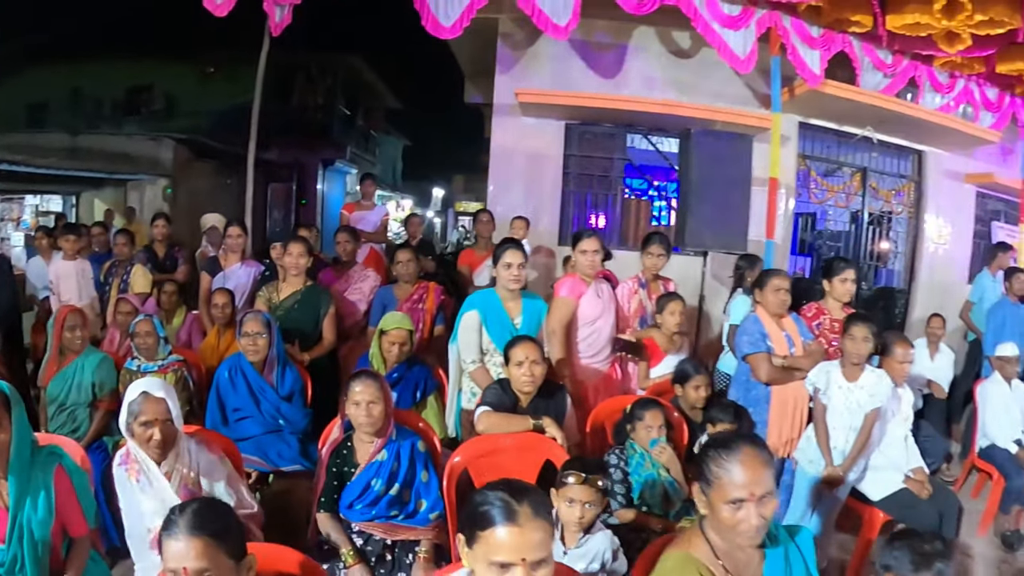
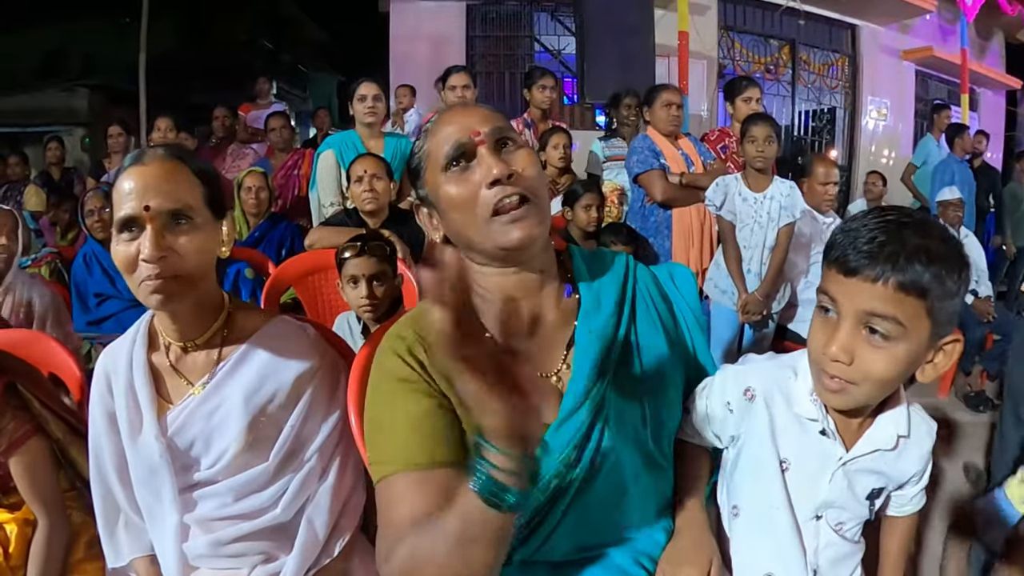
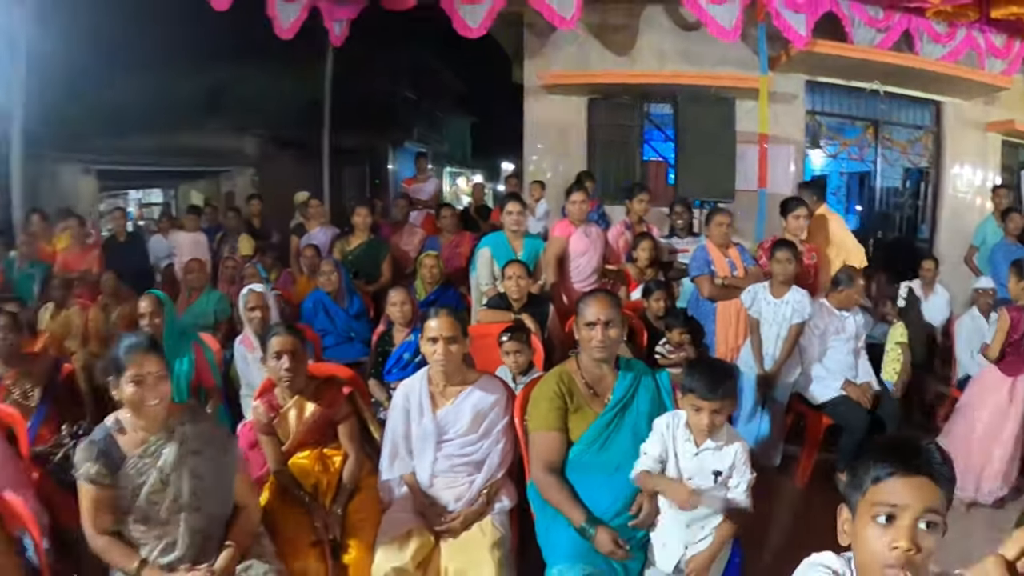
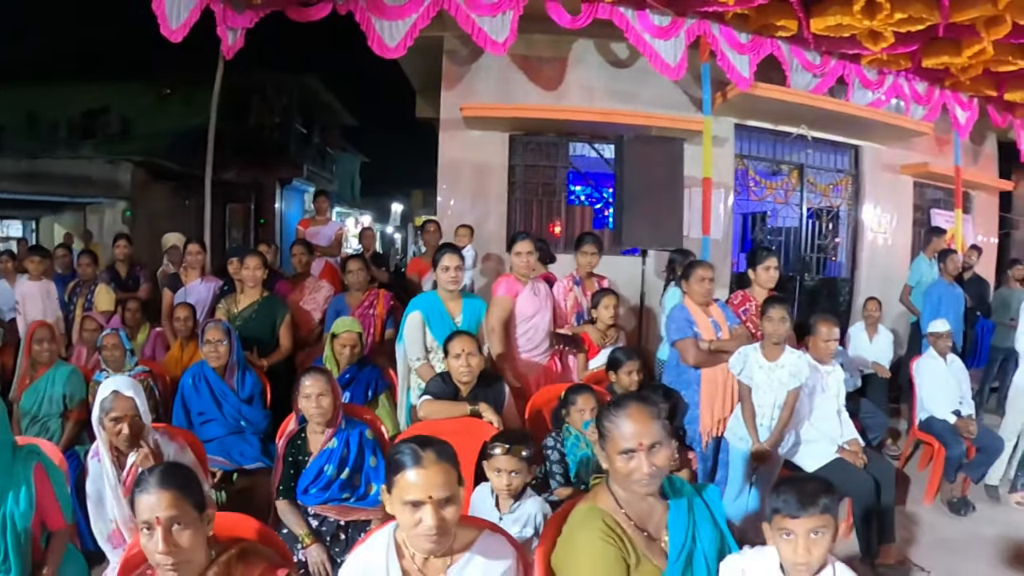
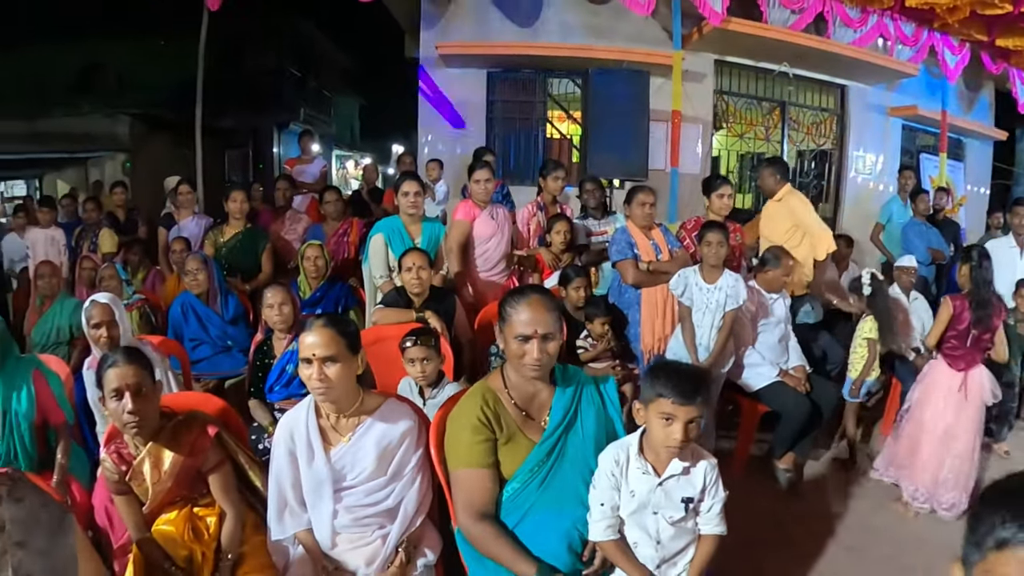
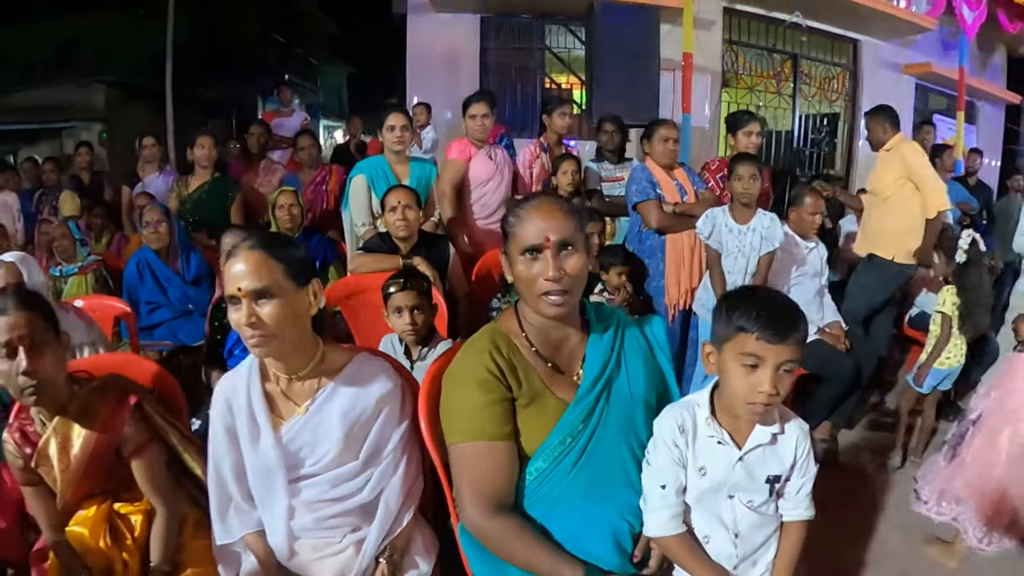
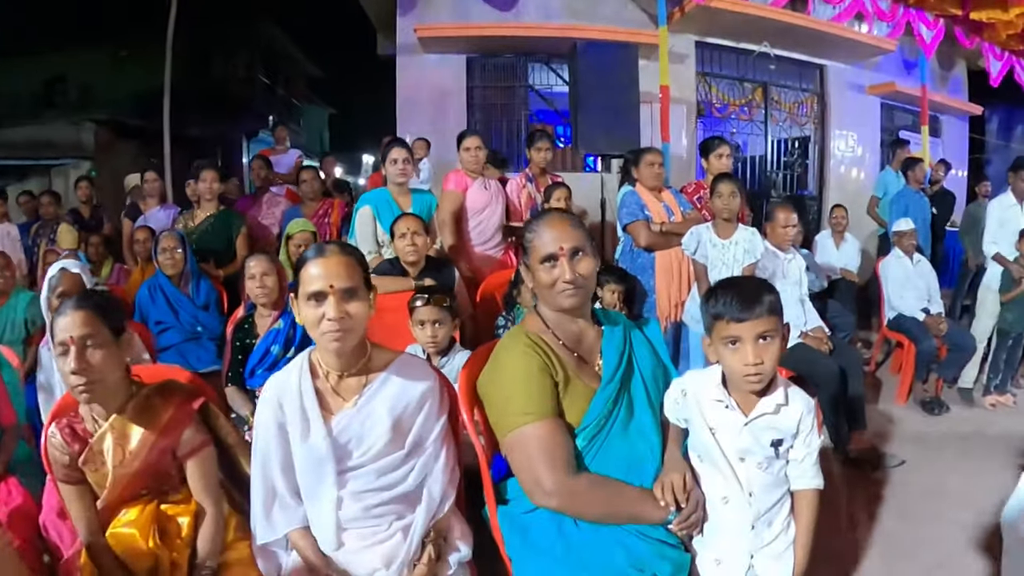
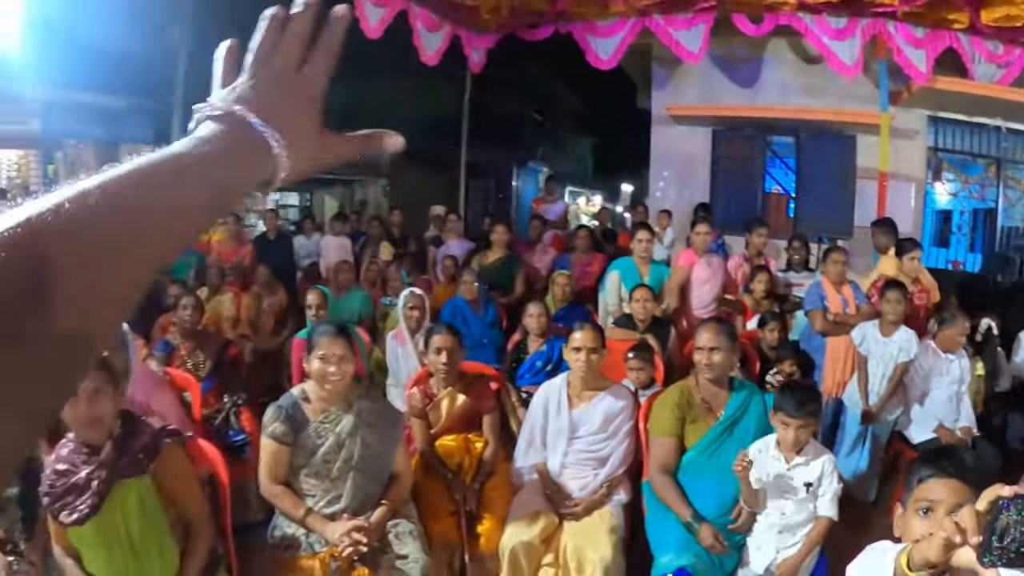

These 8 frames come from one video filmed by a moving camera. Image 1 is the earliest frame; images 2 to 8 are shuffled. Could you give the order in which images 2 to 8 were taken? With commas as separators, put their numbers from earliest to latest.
4, 7, 2, 6, 5, 3, 8
